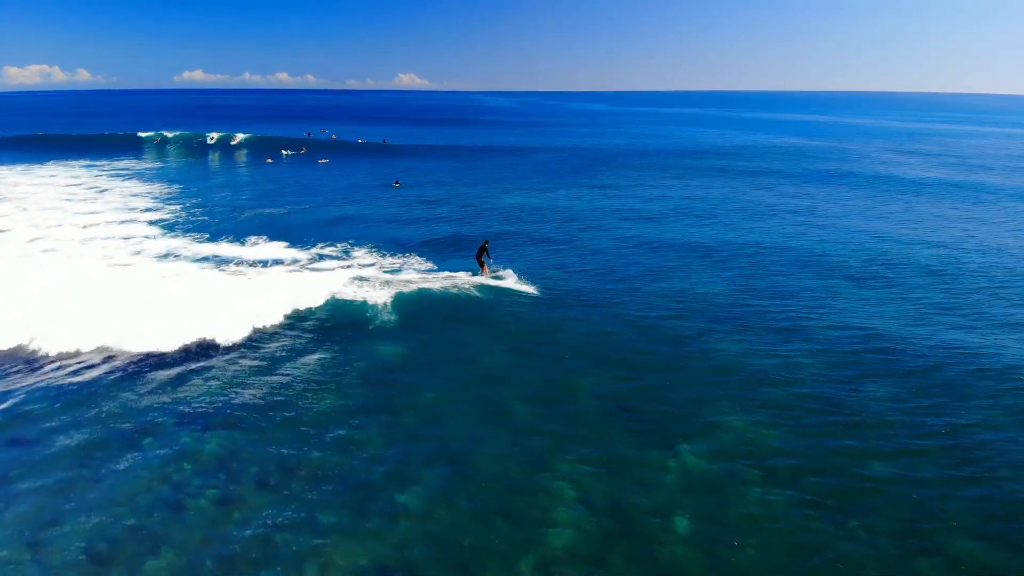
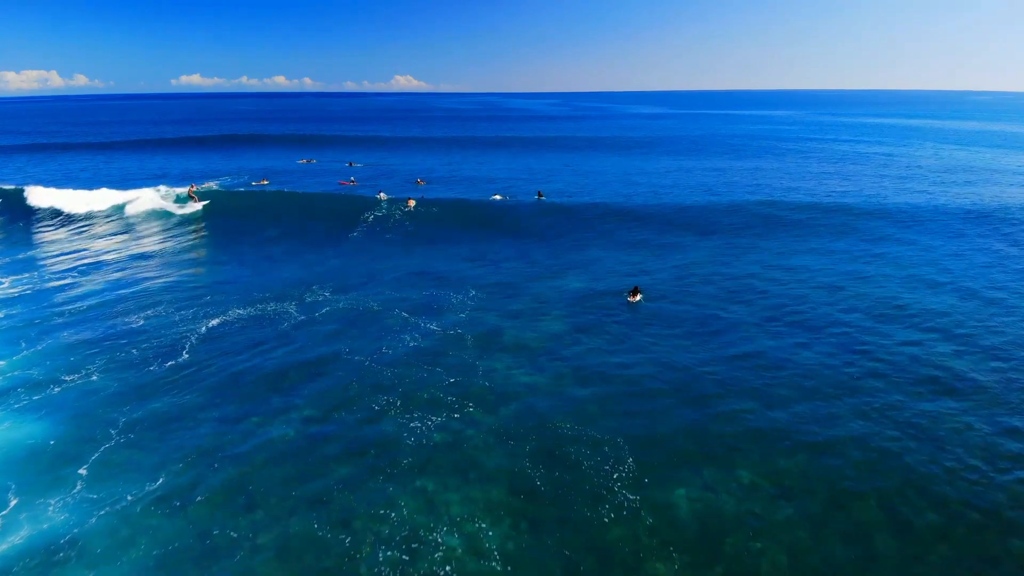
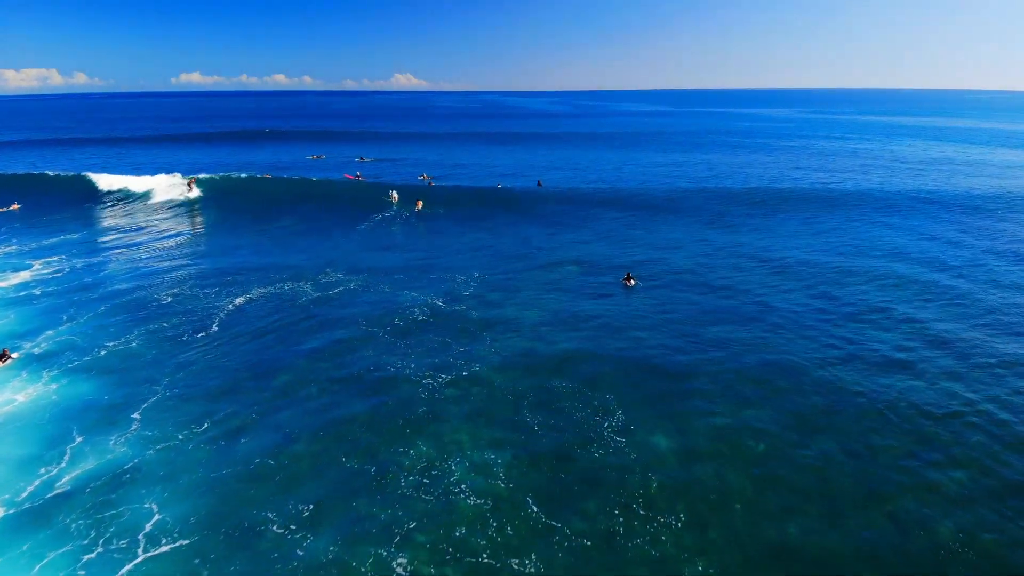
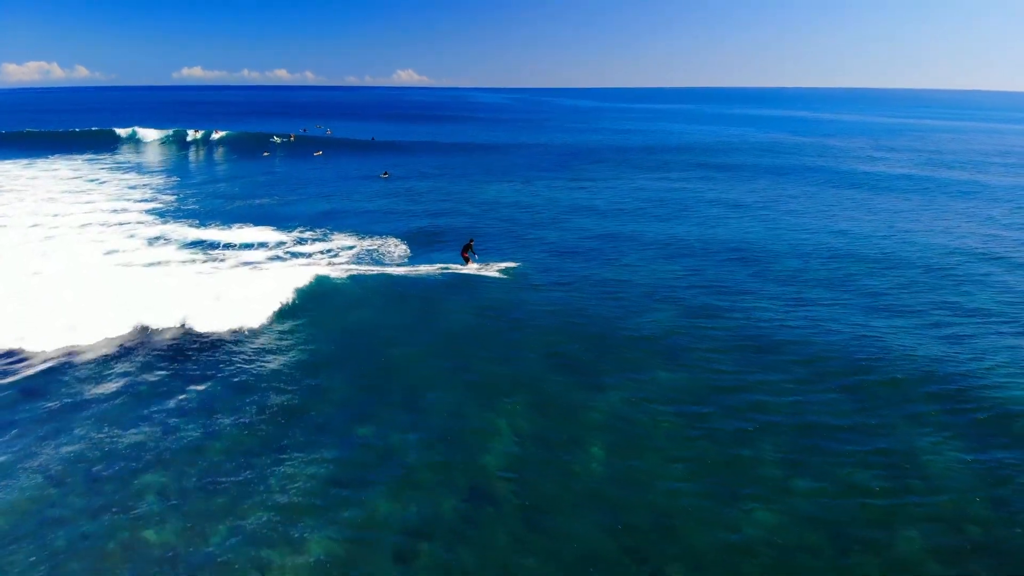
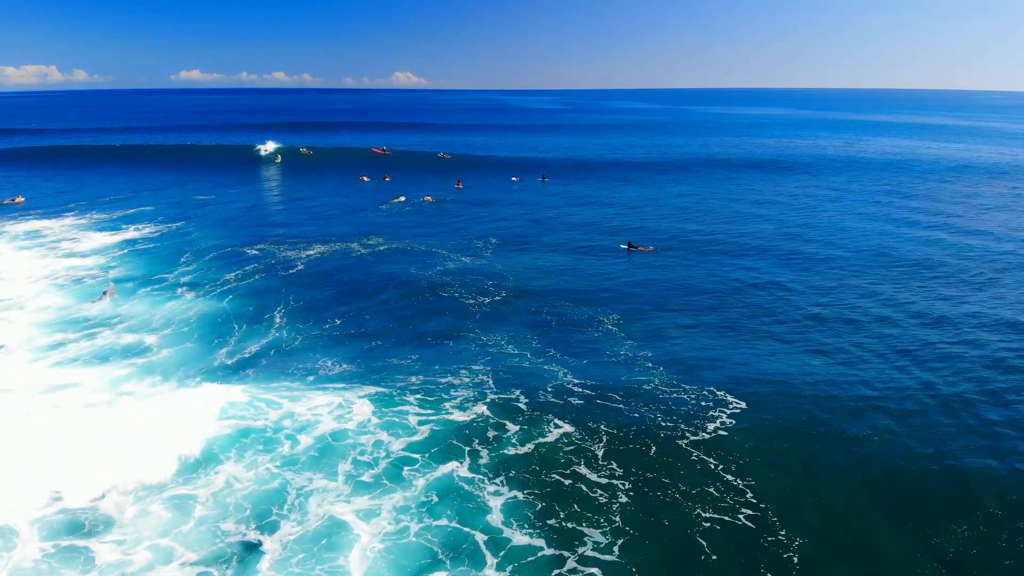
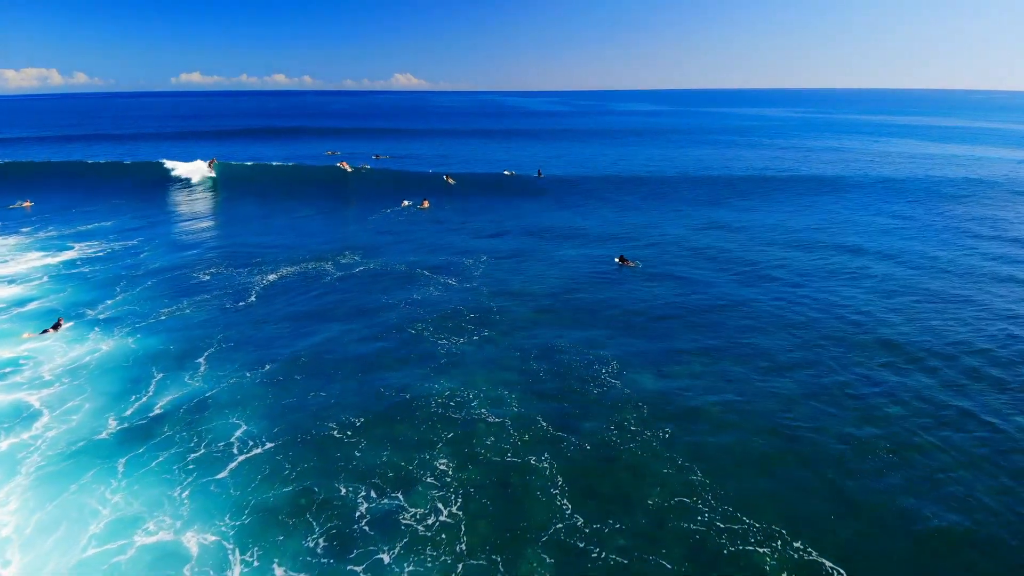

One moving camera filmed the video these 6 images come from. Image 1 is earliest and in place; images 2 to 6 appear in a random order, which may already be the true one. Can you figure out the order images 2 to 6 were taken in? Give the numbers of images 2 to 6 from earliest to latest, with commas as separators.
4, 5, 6, 3, 2
